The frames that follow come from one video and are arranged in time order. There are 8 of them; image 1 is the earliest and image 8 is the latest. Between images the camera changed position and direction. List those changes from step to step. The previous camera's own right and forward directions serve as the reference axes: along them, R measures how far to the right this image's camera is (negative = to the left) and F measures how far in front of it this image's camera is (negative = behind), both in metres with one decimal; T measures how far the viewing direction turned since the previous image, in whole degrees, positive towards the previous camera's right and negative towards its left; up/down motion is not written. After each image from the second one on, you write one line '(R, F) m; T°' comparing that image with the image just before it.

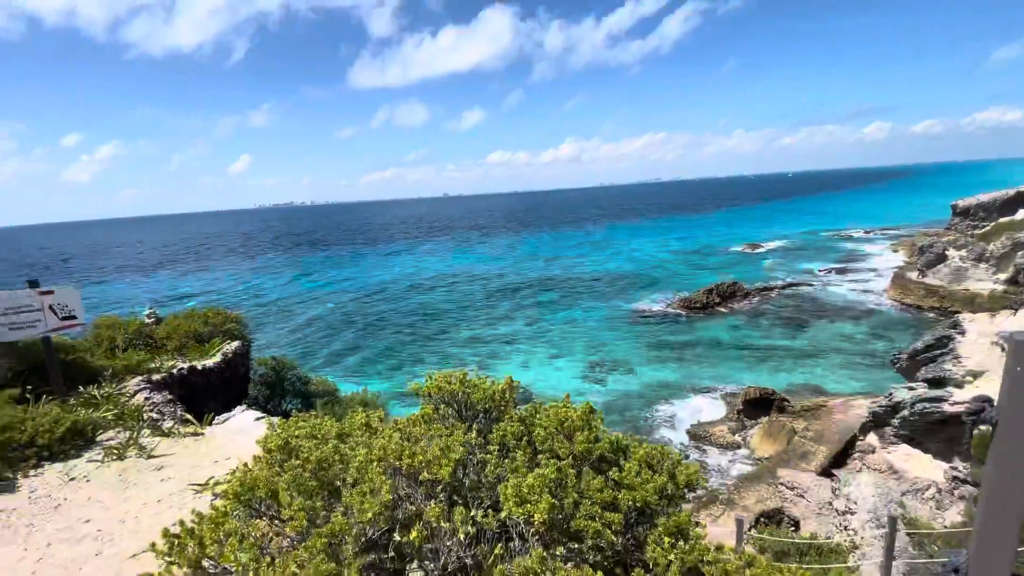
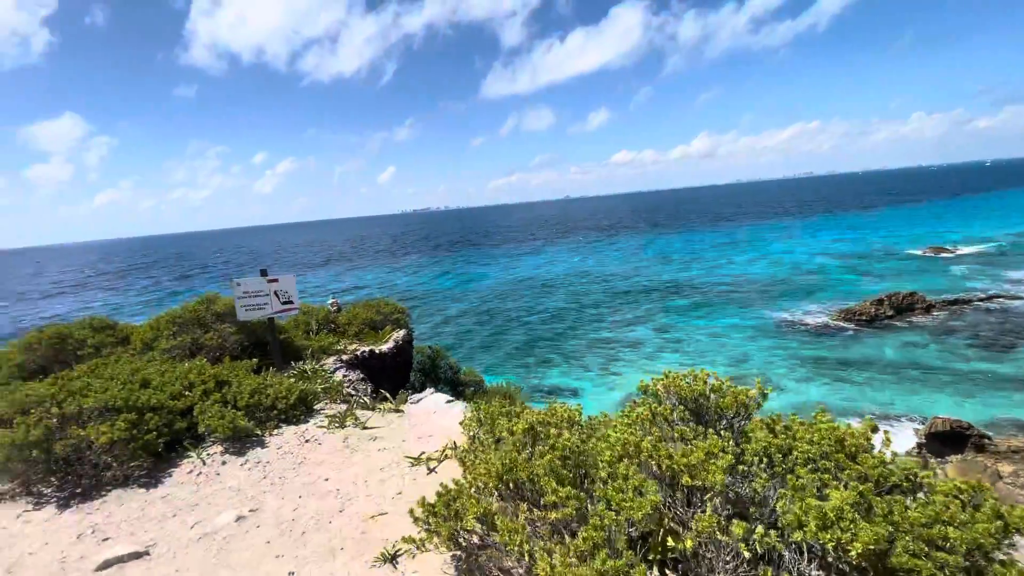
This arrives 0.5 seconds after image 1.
(-0.7, +0.1) m; -15°
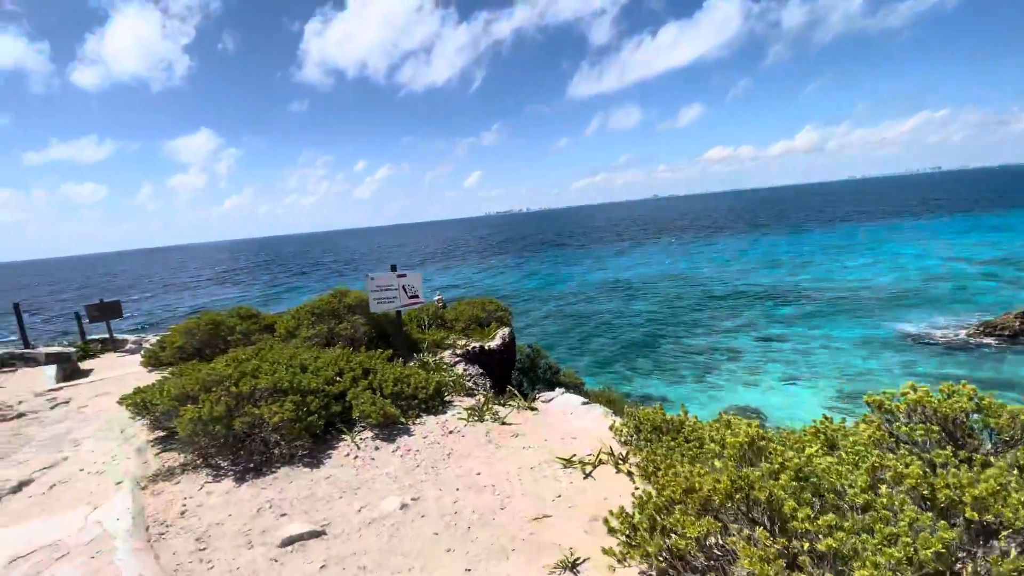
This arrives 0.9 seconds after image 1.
(-0.6, +0.2) m; -10°
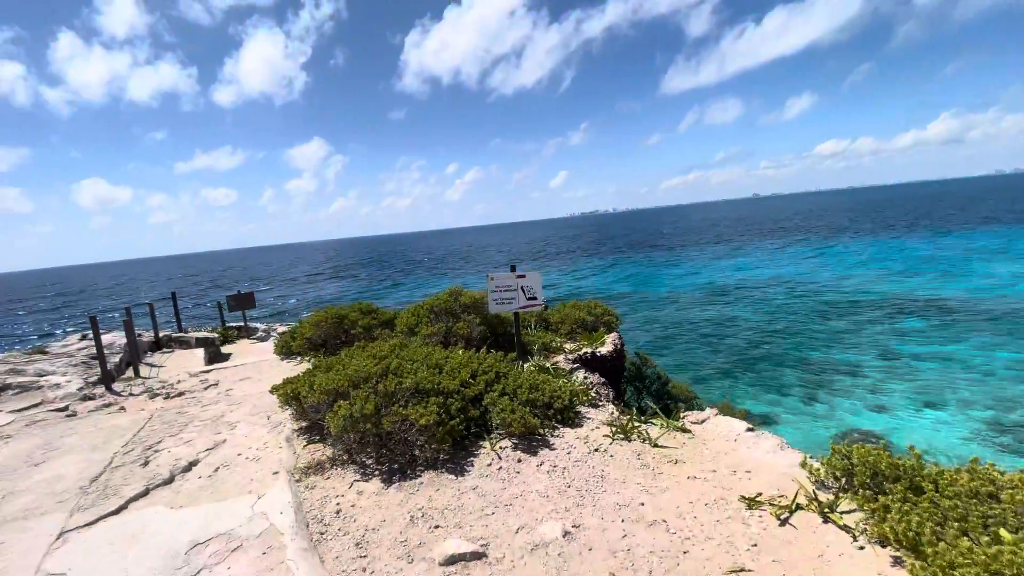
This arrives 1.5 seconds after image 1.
(-0.7, +0.3) m; -10°
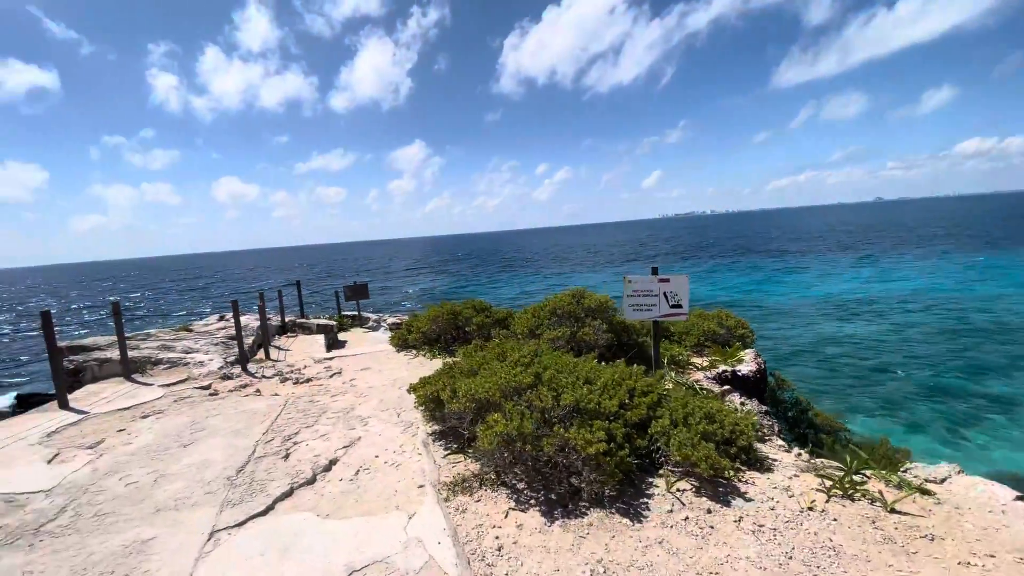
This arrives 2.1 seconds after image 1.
(-0.8, +0.6) m; -10°
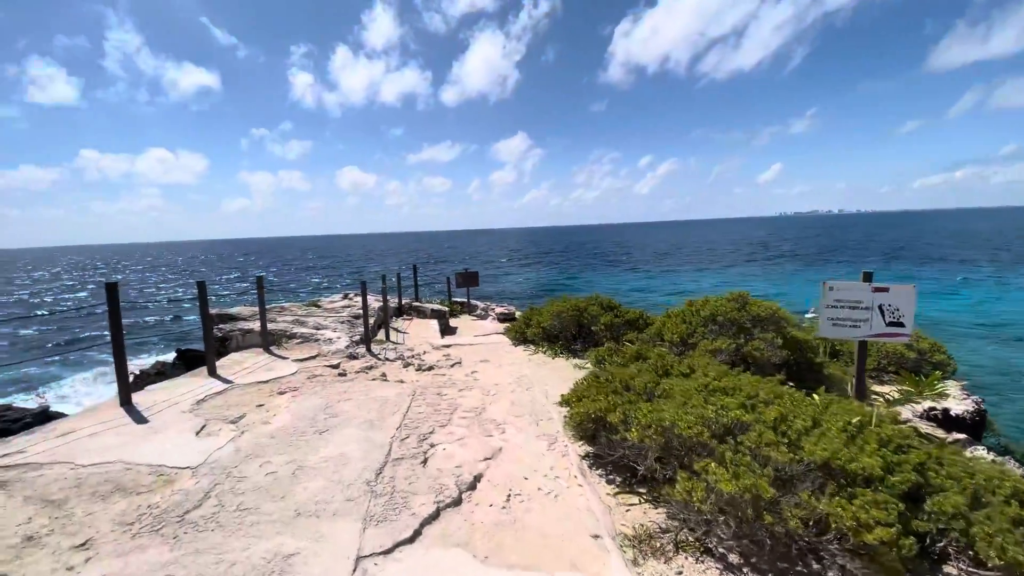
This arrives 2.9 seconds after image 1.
(-0.8, +0.8) m; -11°
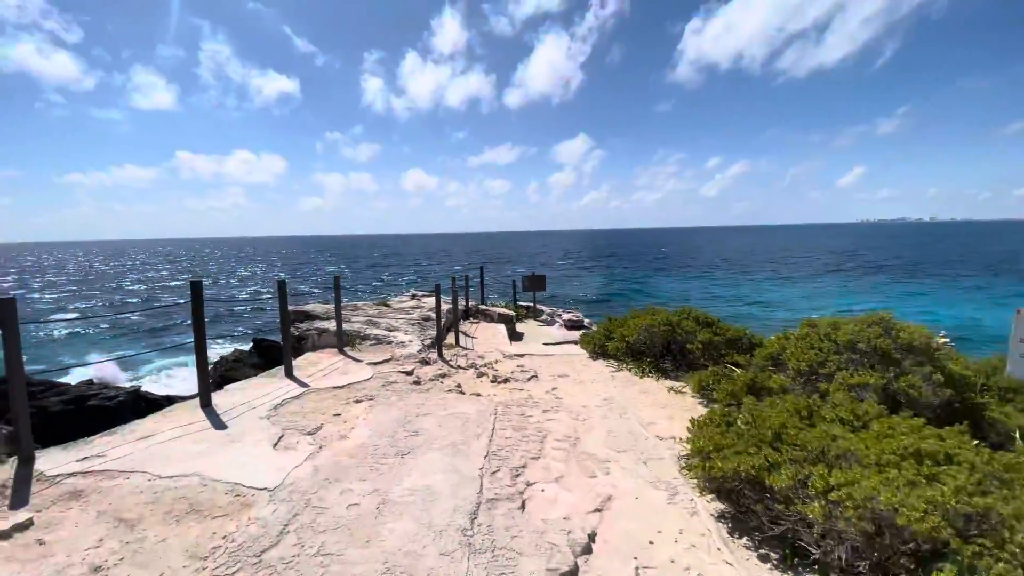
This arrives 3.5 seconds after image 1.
(-0.5, +0.7) m; -7°
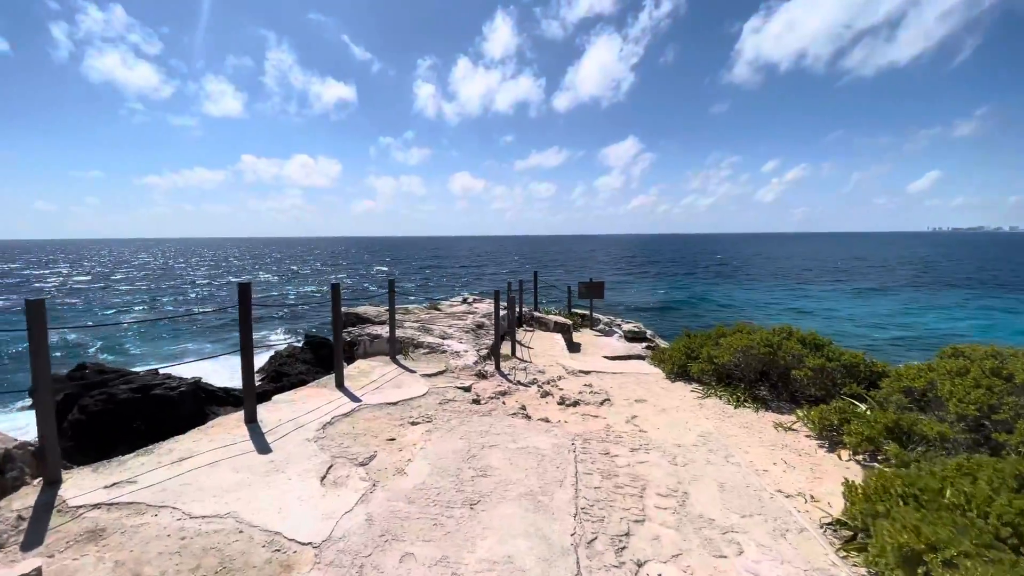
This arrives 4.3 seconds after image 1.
(-0.5, +0.9) m; -5°
